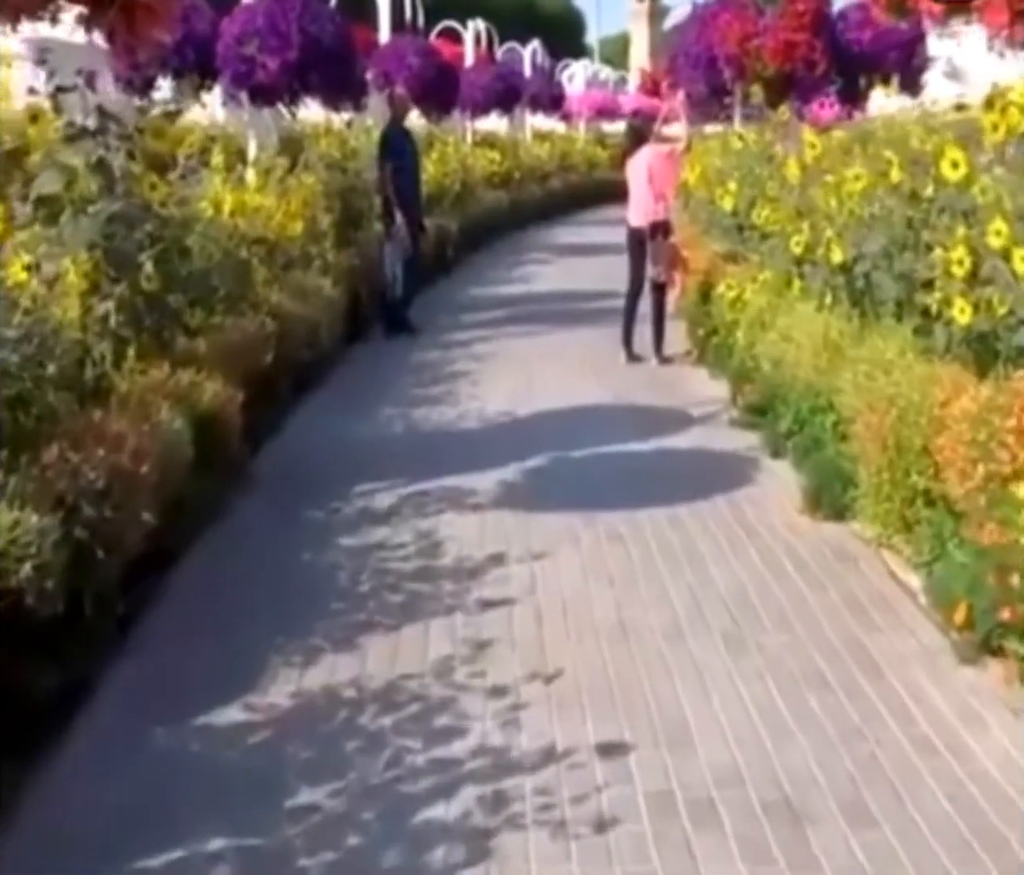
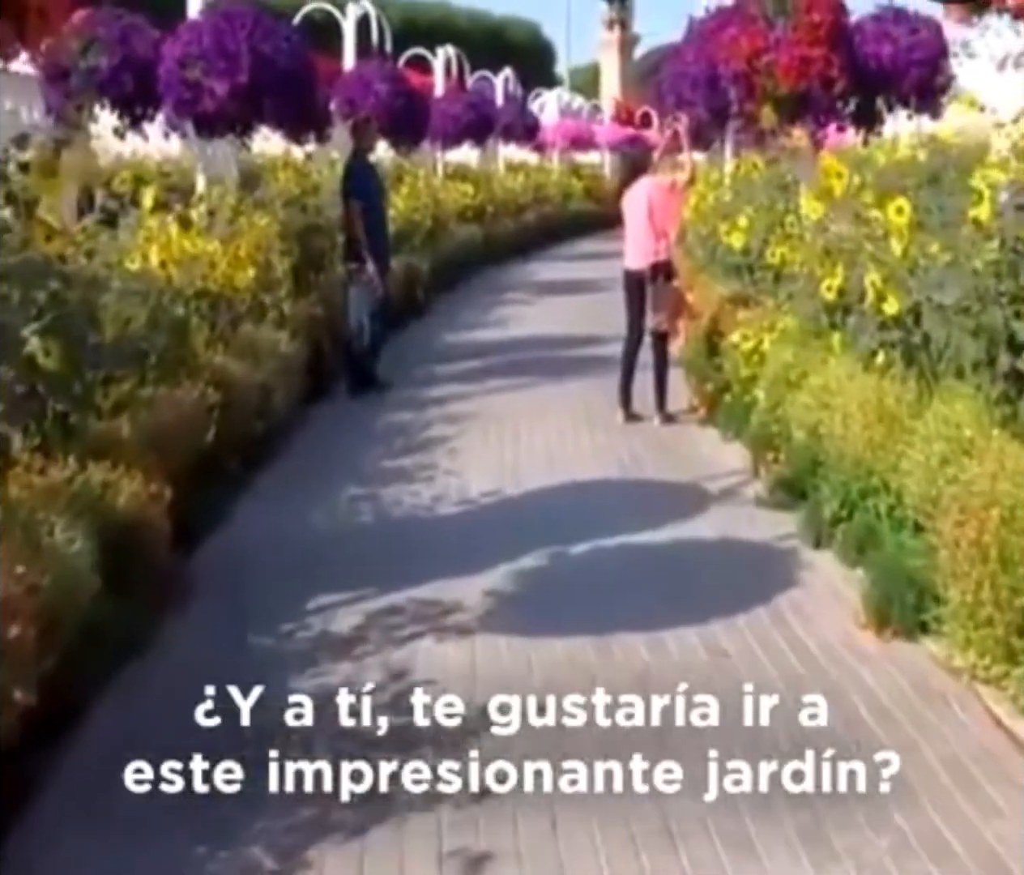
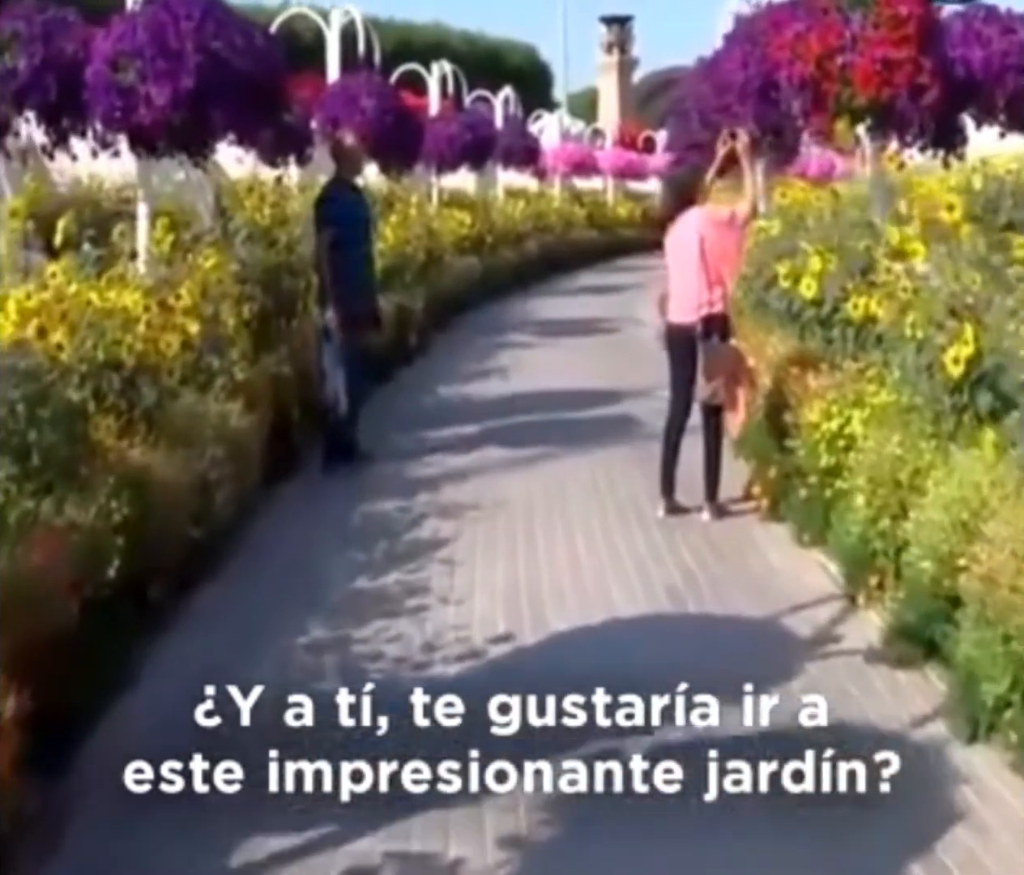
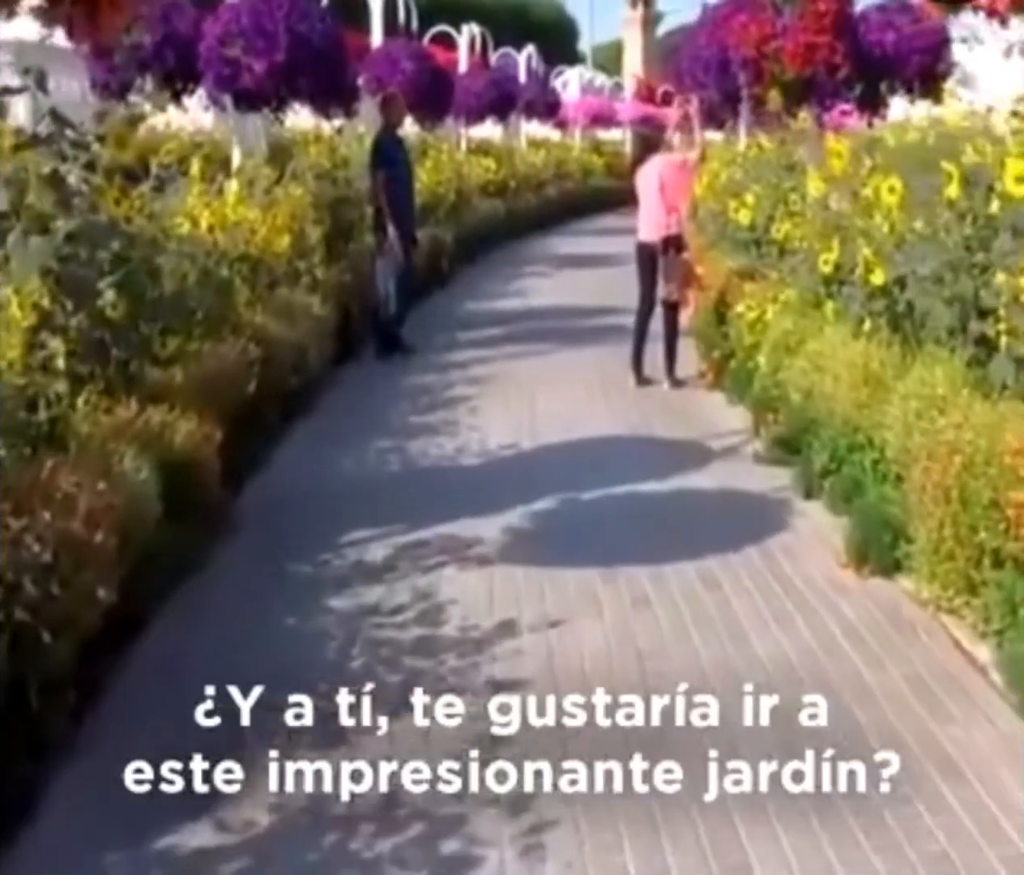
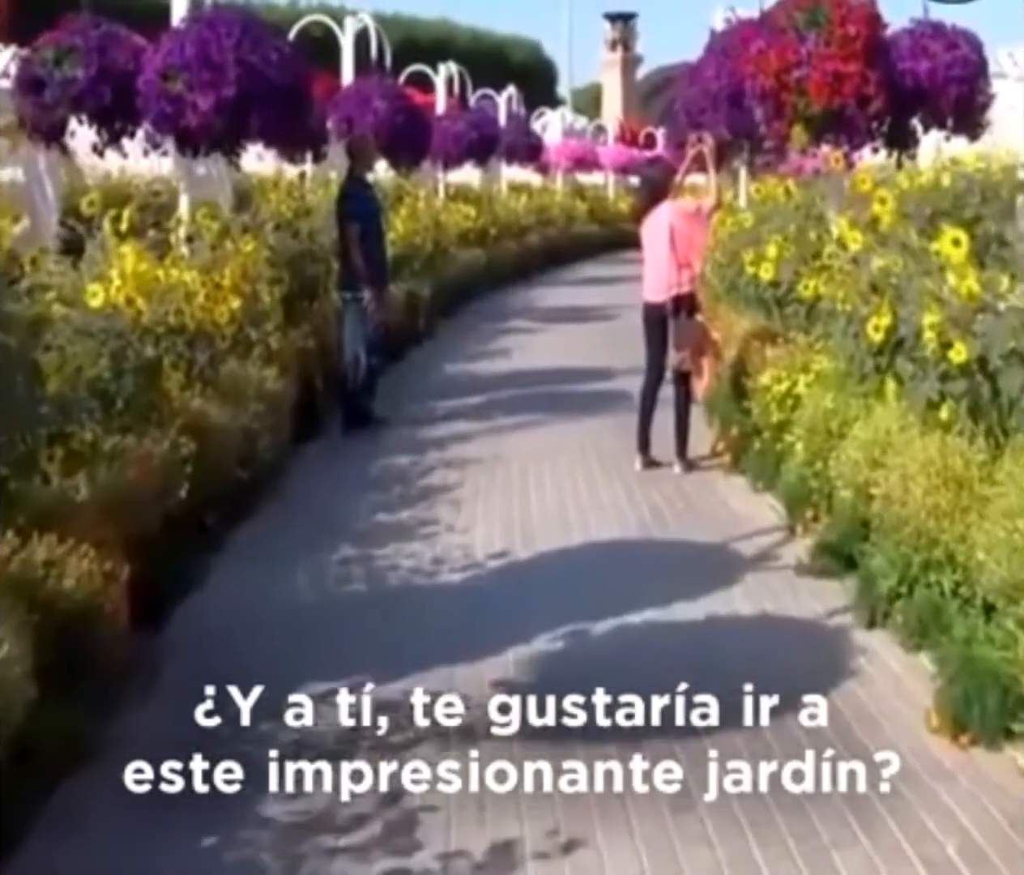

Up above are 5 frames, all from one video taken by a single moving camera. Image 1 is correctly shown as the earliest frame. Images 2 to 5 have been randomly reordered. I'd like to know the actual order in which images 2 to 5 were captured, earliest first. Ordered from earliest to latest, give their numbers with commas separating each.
4, 2, 5, 3
